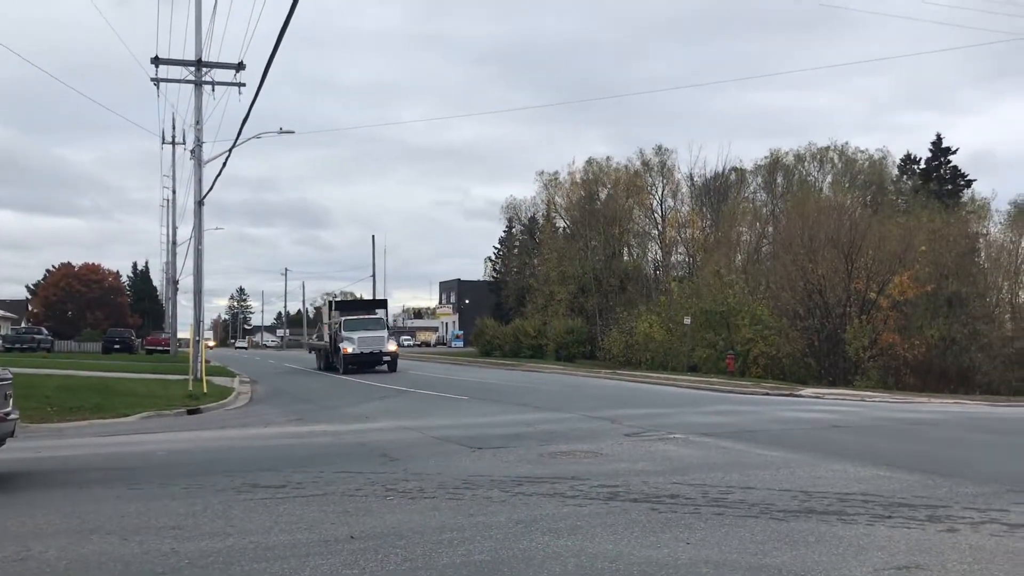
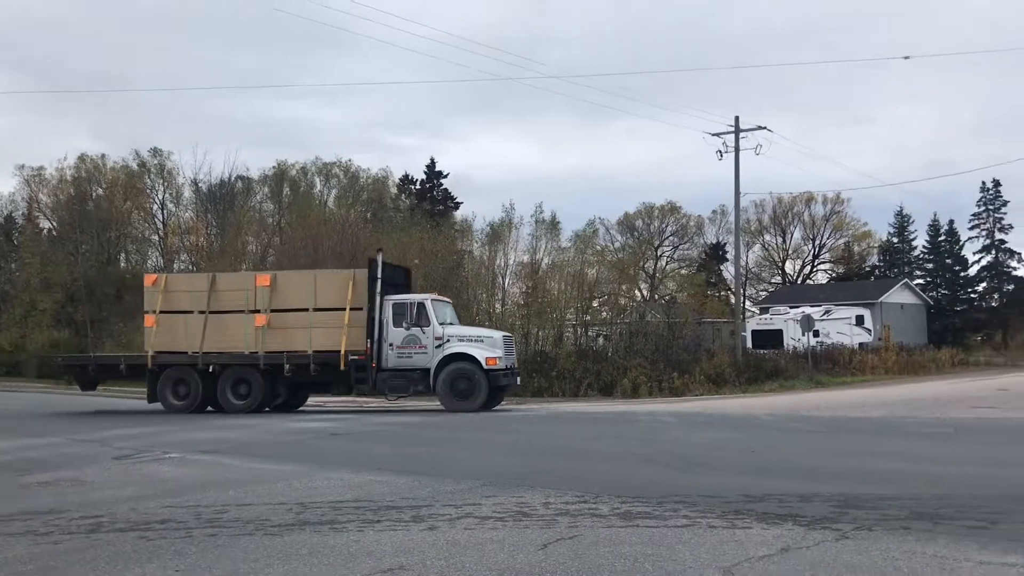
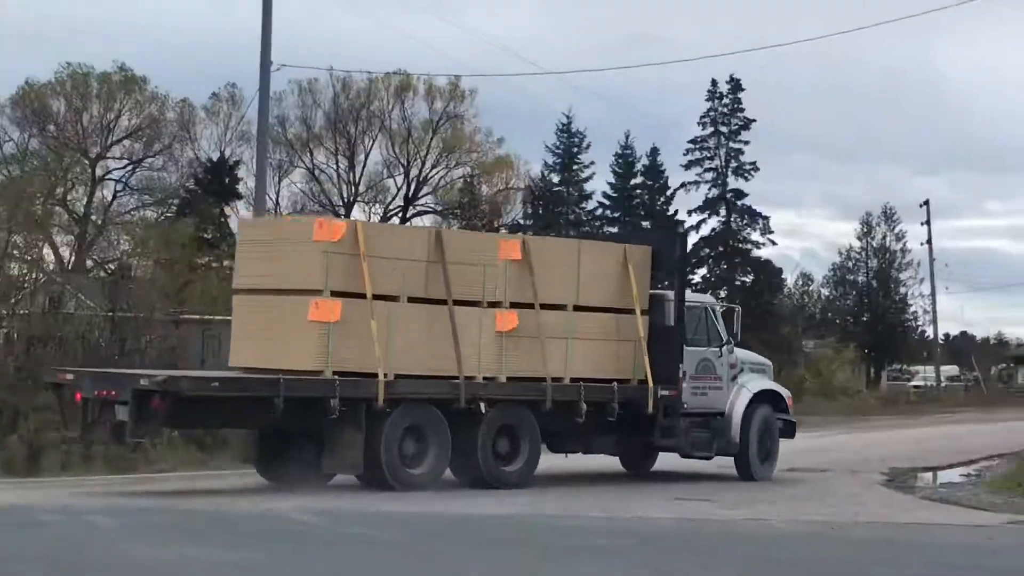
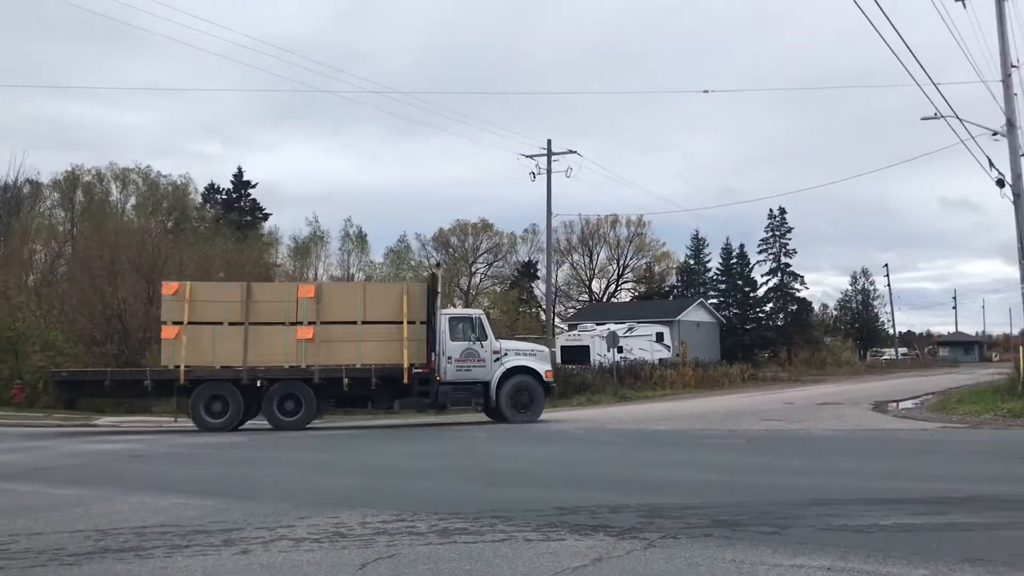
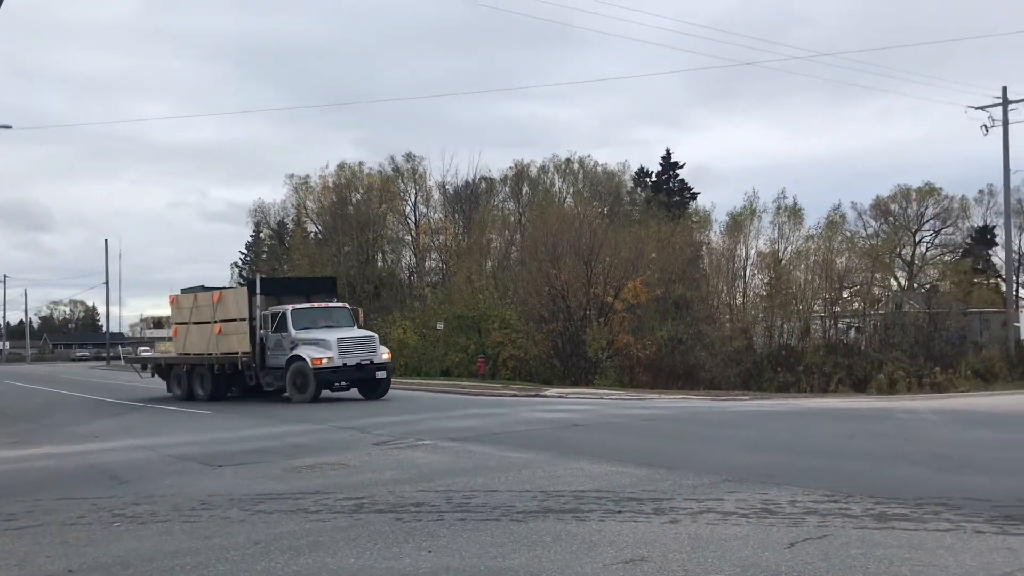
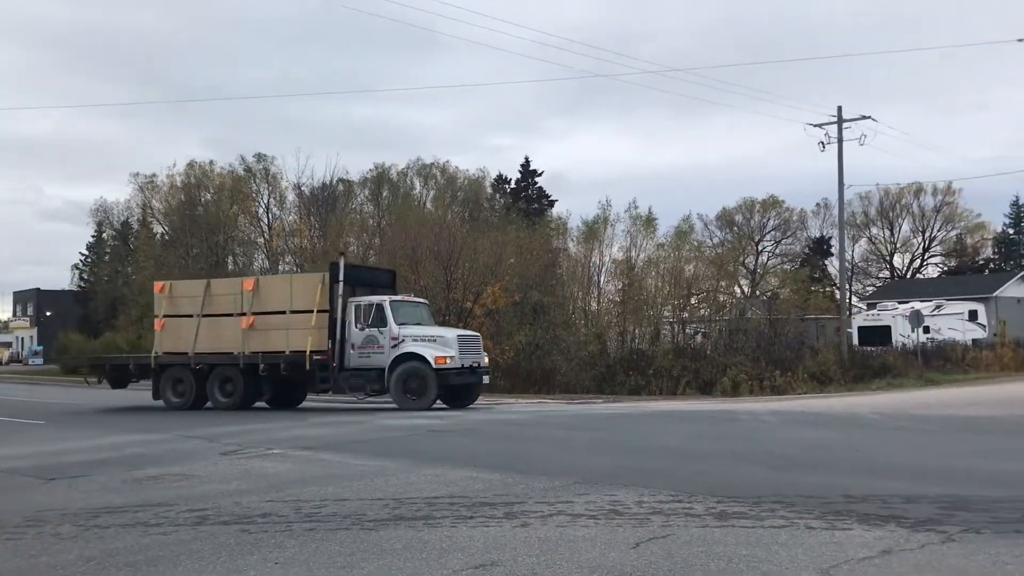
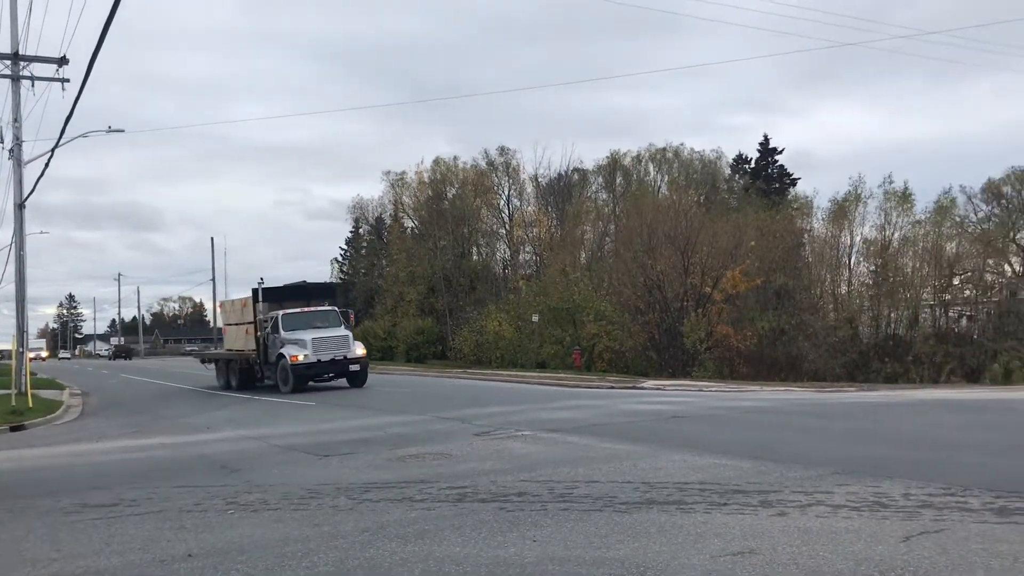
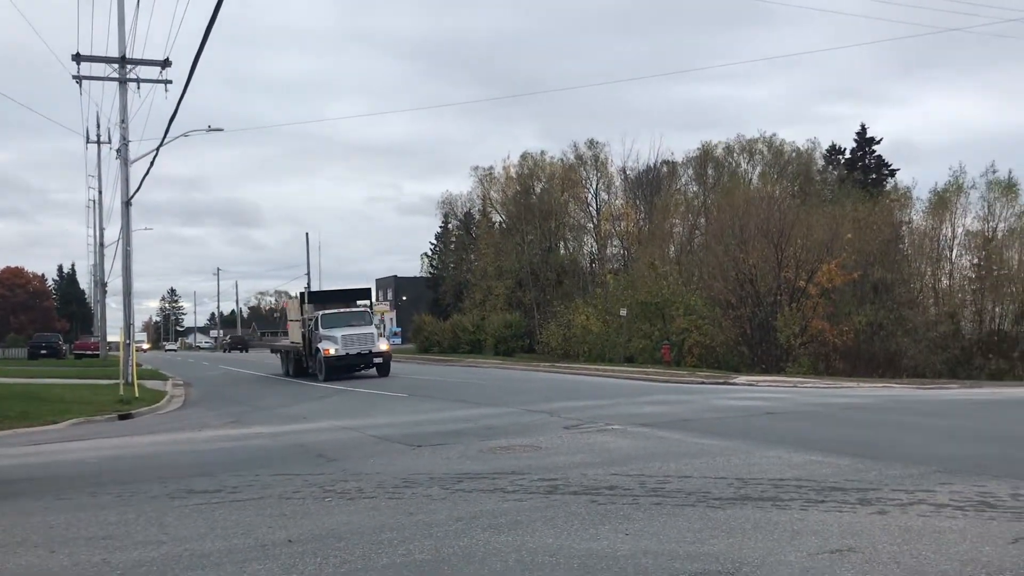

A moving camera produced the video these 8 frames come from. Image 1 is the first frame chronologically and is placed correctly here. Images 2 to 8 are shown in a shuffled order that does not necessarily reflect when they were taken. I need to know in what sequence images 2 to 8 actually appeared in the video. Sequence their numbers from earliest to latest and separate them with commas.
8, 7, 5, 6, 2, 4, 3
